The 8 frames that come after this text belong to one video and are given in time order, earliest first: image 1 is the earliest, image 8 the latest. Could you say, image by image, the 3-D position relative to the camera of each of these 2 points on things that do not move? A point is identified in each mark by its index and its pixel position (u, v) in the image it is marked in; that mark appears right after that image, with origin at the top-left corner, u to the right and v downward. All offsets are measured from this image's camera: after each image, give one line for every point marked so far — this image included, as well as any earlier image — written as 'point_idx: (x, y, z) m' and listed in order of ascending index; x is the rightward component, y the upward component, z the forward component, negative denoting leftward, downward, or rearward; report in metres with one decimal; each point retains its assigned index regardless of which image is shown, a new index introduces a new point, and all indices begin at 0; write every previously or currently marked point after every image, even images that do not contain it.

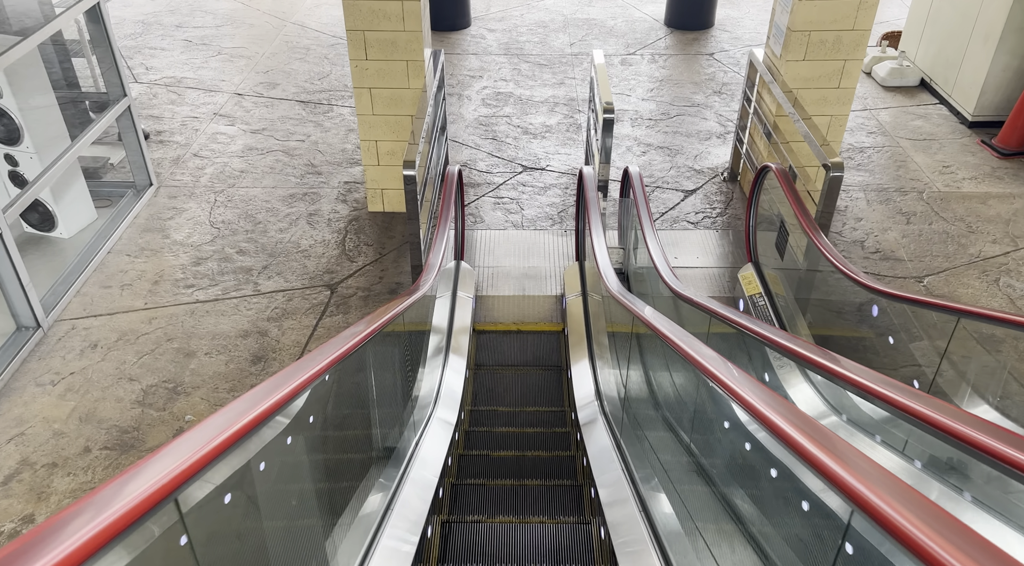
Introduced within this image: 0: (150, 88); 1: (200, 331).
0: (-4.1, +2.2, +8.6) m
1: (-2.2, -0.3, +5.3) m
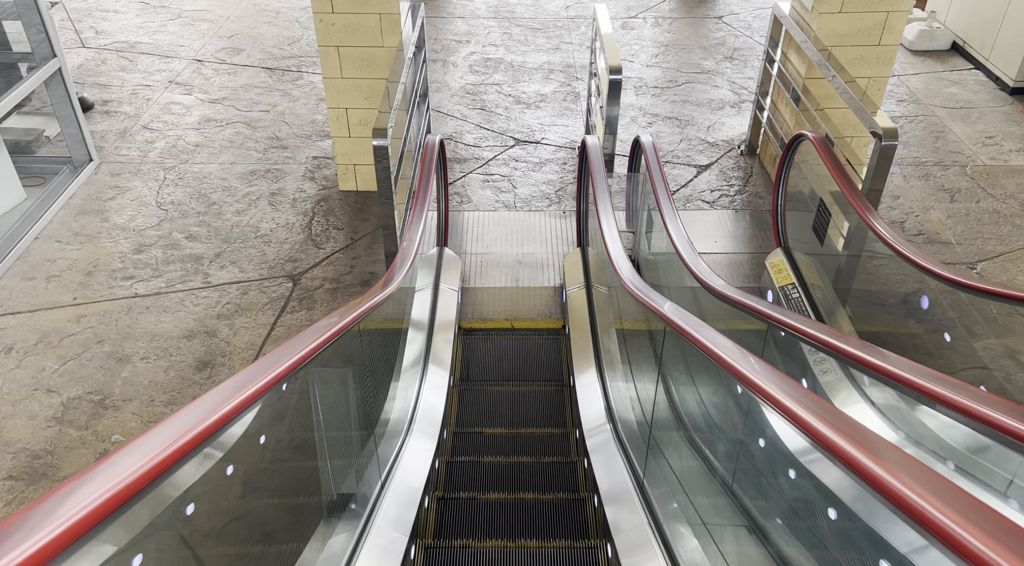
0: (-4.2, +2.4, +7.7) m
1: (-2.3, -0.3, +4.5) m
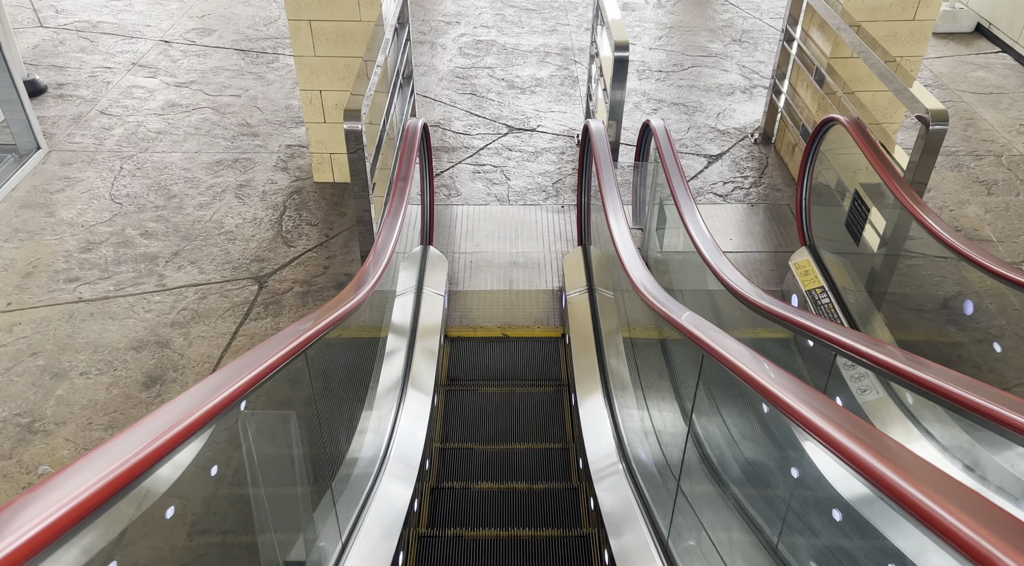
0: (-4.3, +2.4, +7.1) m
1: (-2.3, -0.3, +4.0) m
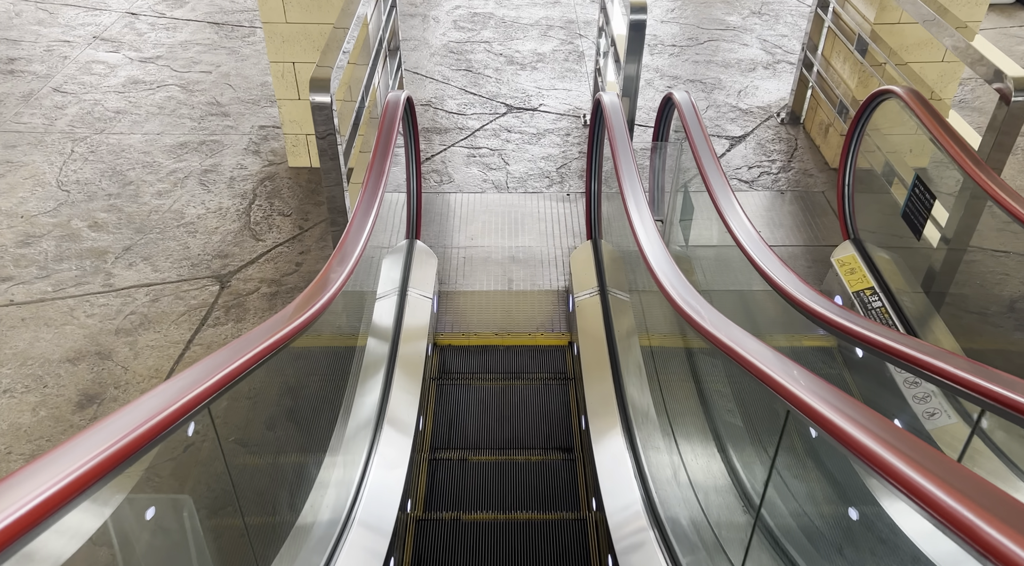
0: (-4.3, +2.4, +6.5) m
1: (-2.3, -0.3, +3.4) m
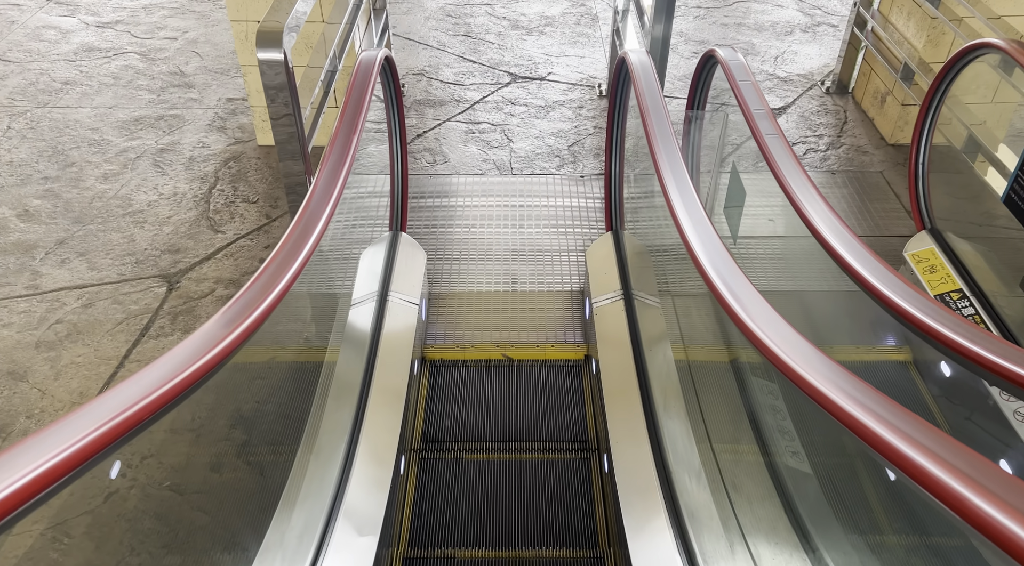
0: (-4.3, +2.5, +5.8) m
1: (-2.3, -0.3, +2.8) m
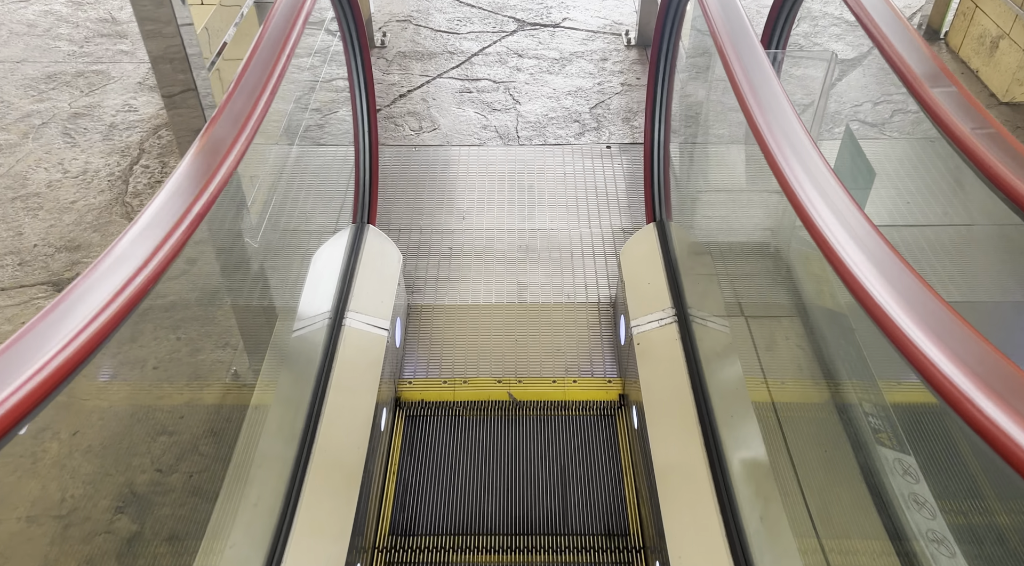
0: (-4.2, +2.5, +4.9) m
1: (-2.3, -0.4, +2.0) m
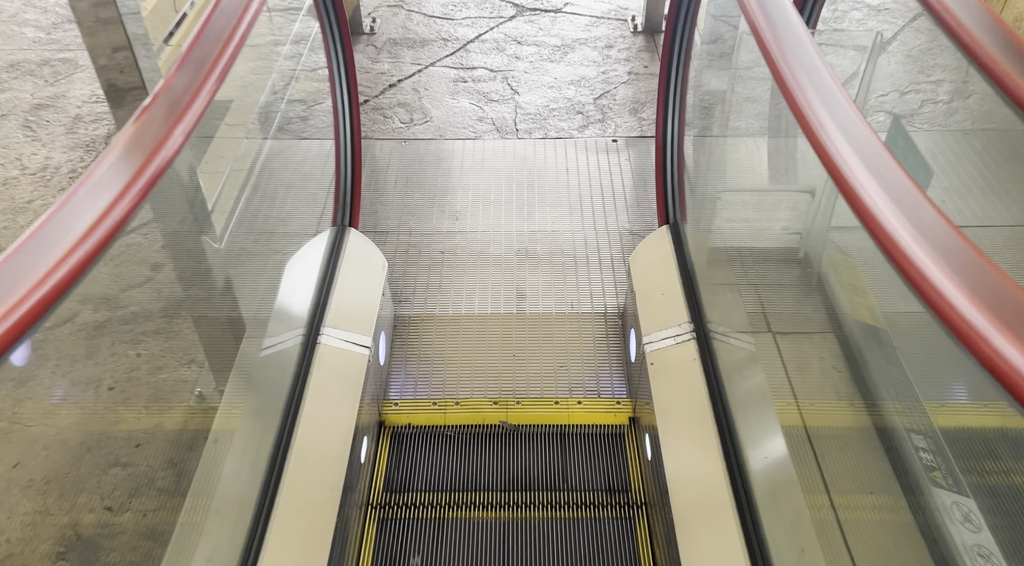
0: (-4.2, +2.5, +4.7) m
1: (-2.3, -0.4, +1.7) m
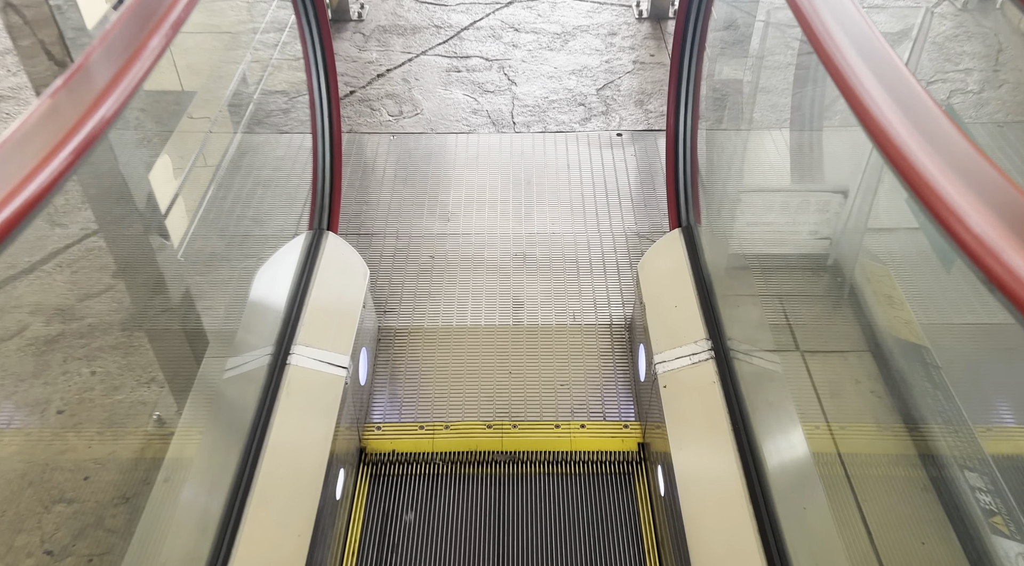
0: (-4.3, +2.5, +4.4) m
1: (-2.3, -0.4, +1.5) m
